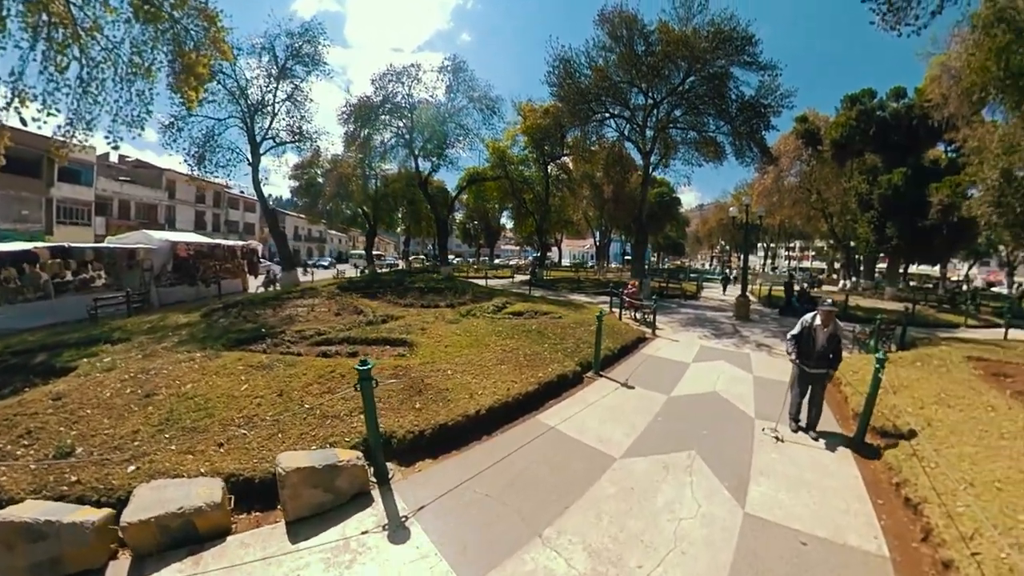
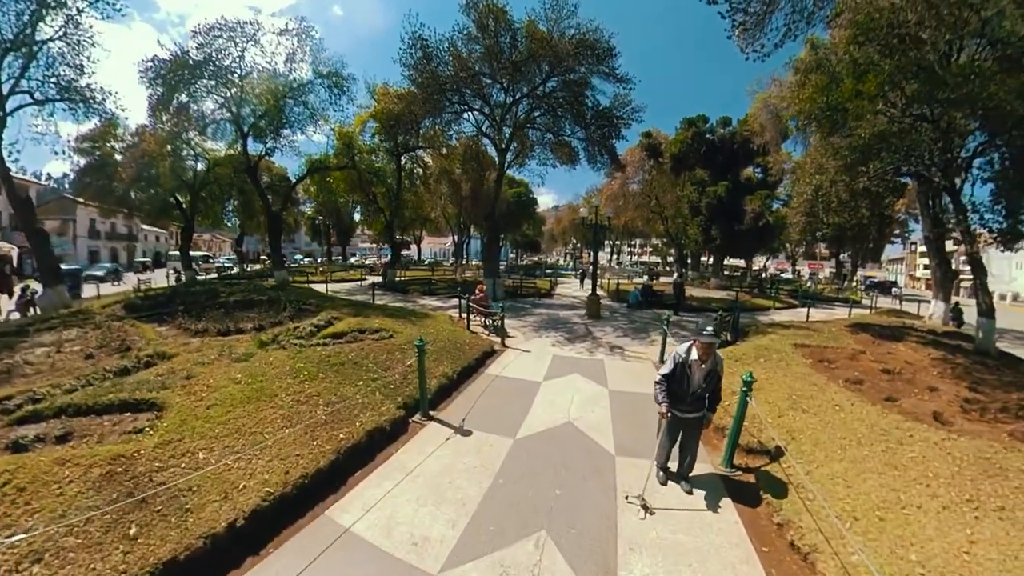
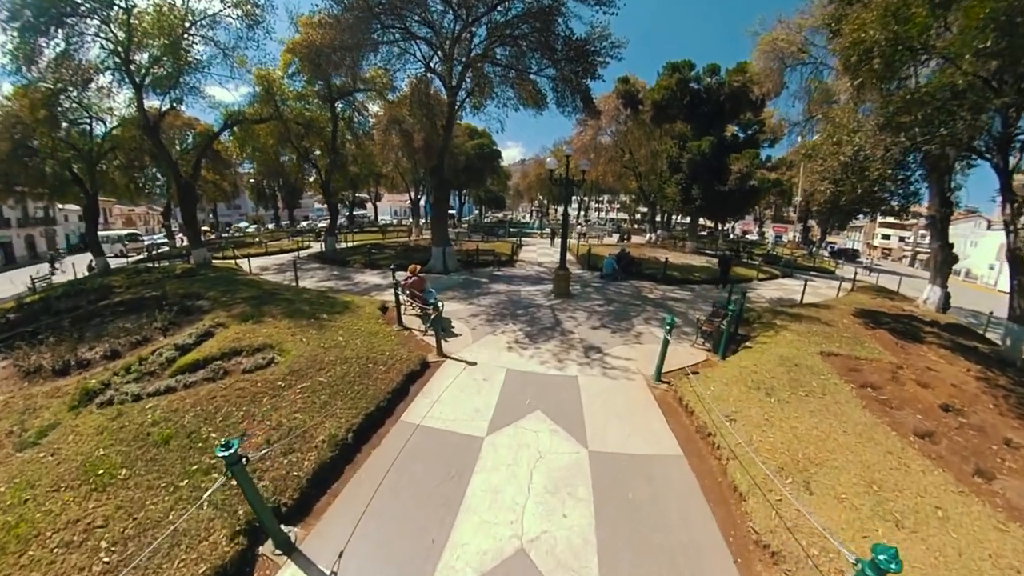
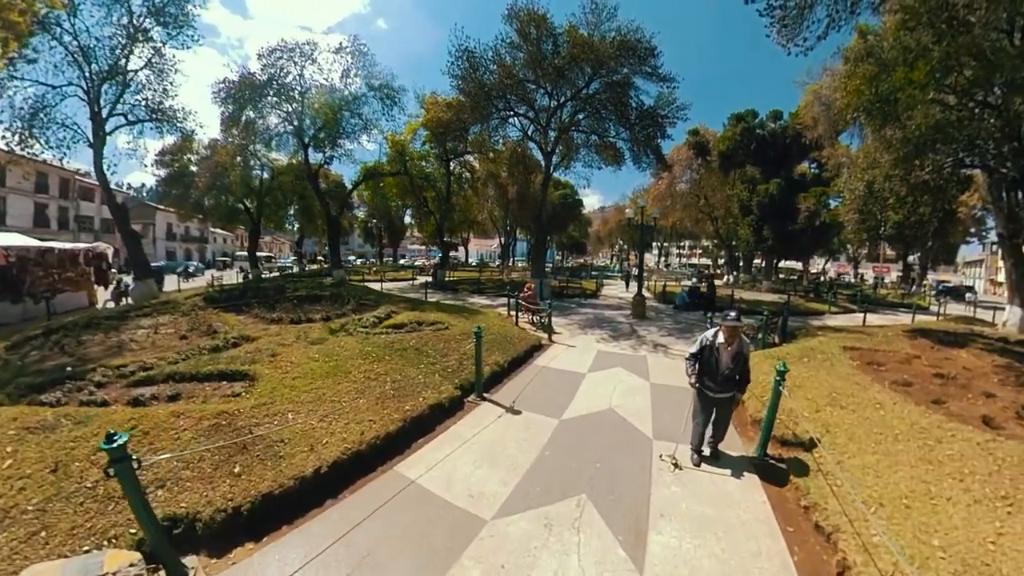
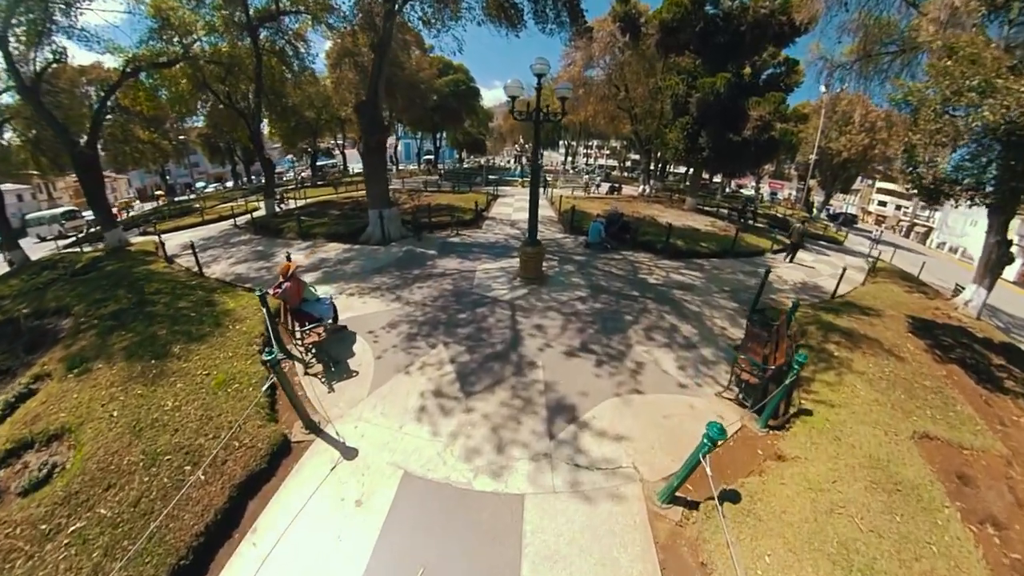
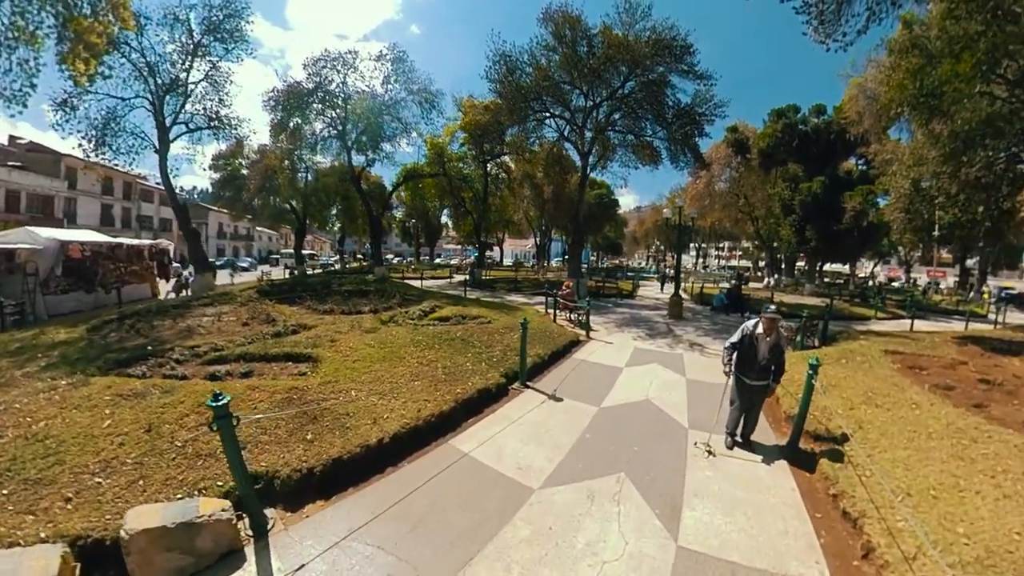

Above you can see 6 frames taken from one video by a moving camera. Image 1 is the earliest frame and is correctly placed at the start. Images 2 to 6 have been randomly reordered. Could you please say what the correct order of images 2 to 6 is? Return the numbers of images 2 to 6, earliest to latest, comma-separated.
6, 4, 2, 3, 5
